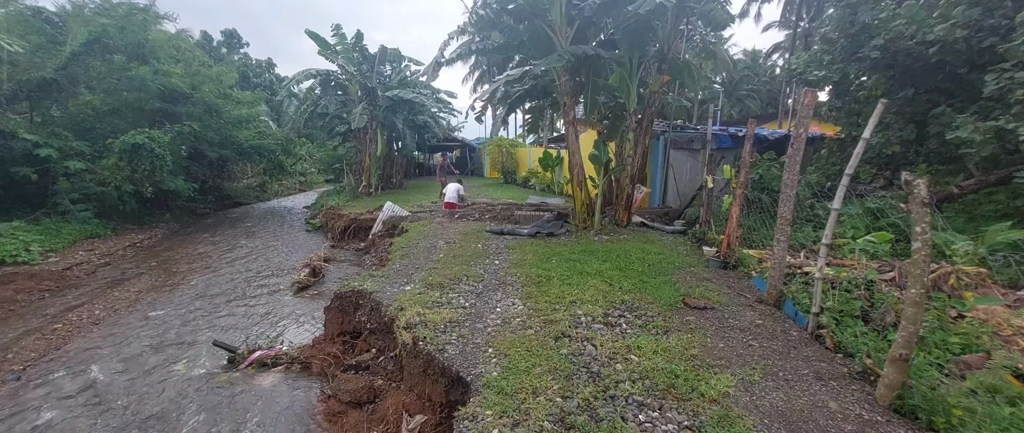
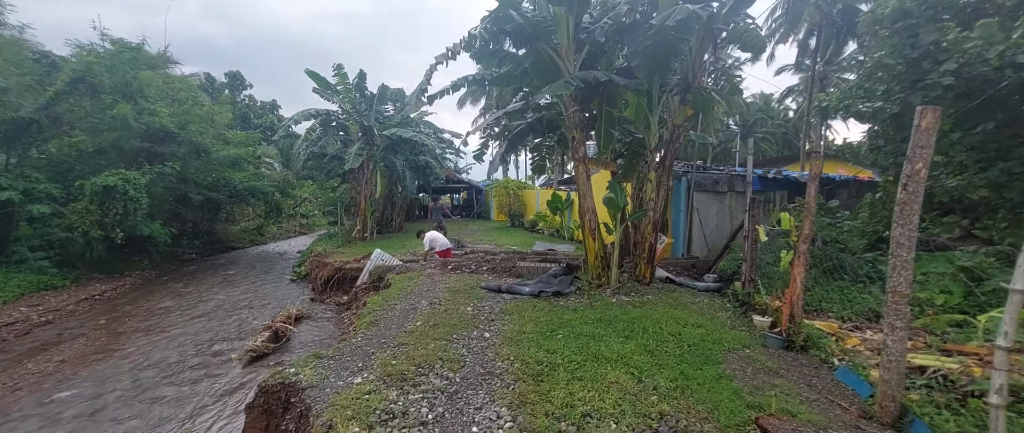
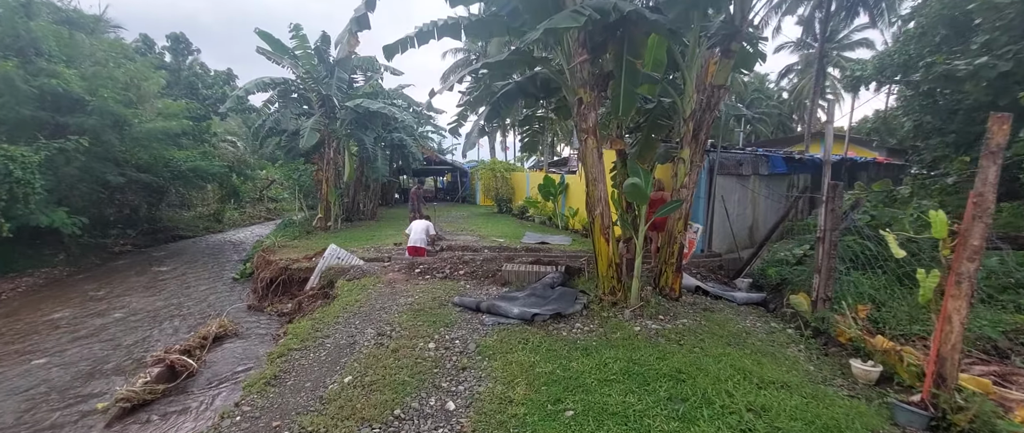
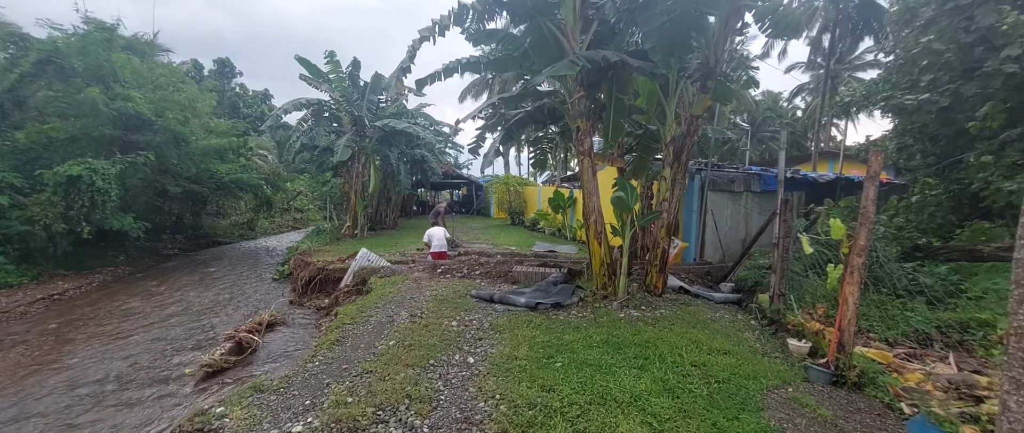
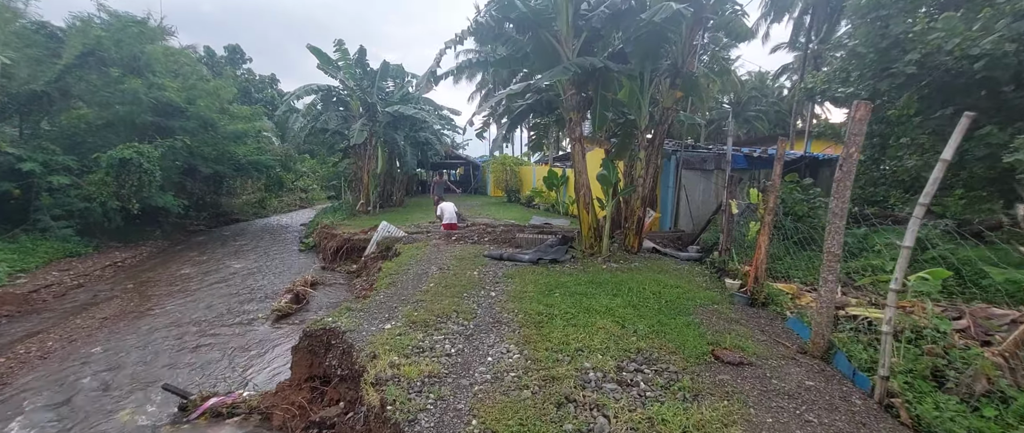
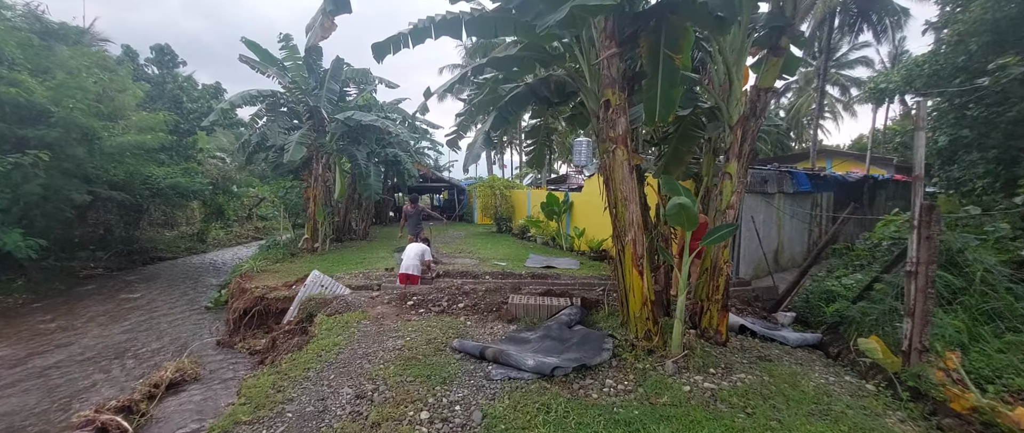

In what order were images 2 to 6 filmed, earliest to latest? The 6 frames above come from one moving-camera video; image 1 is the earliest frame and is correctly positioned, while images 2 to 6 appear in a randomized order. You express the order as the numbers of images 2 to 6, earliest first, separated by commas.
5, 2, 4, 3, 6
